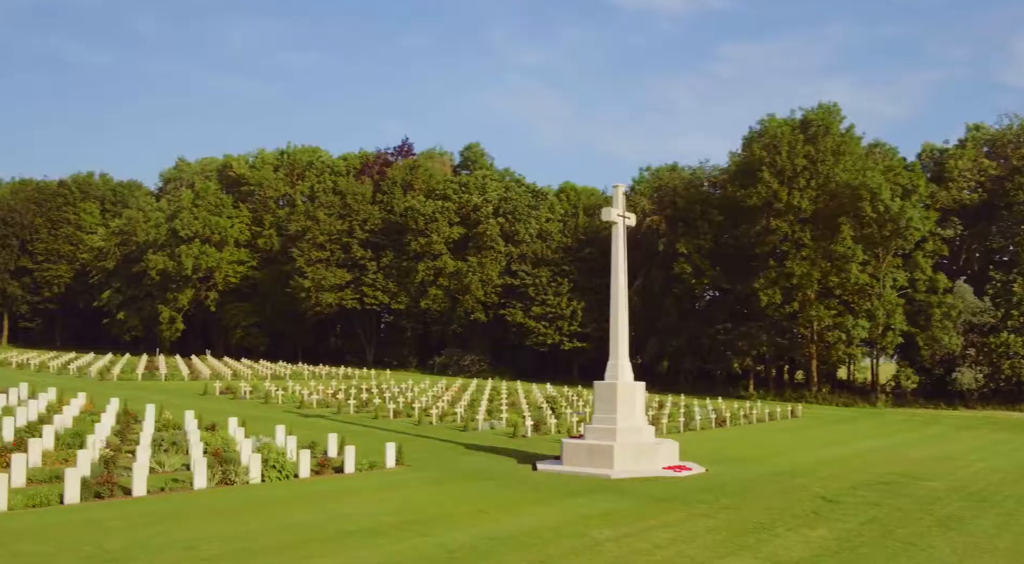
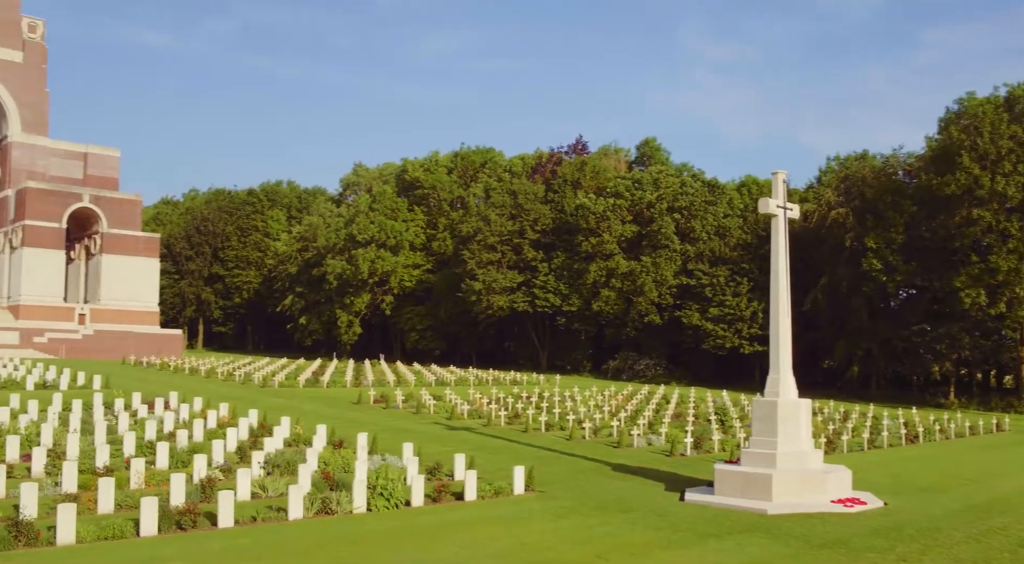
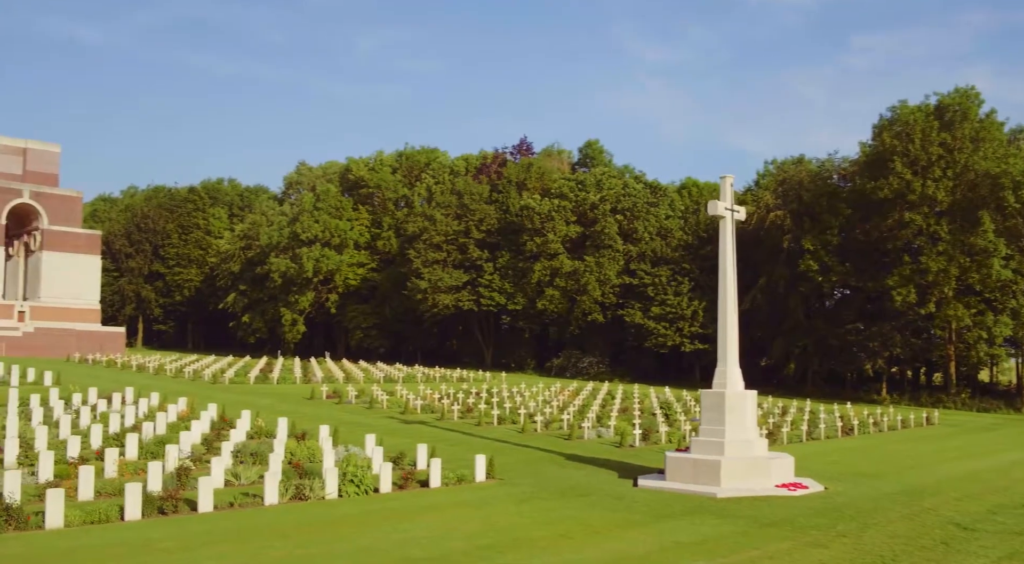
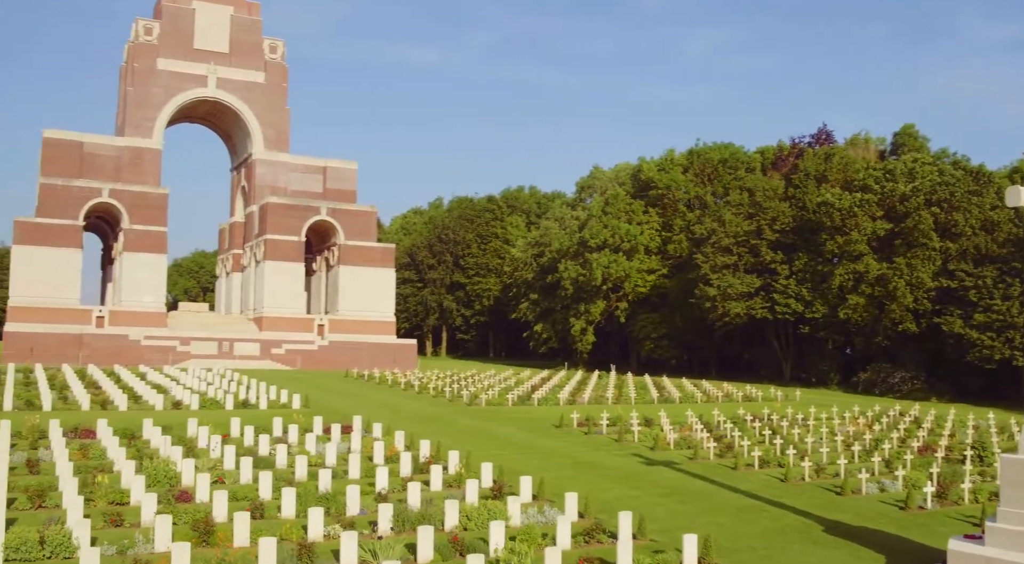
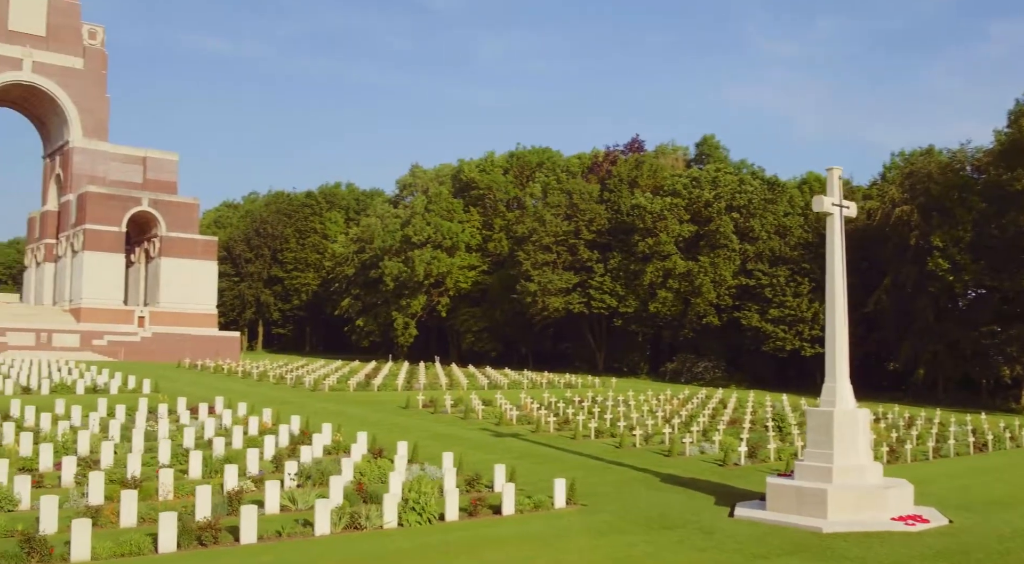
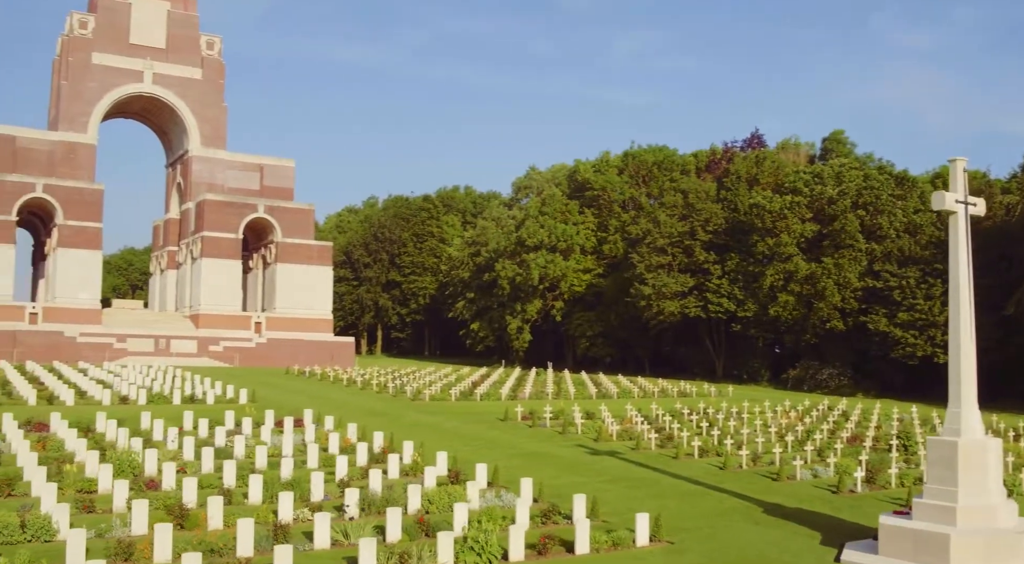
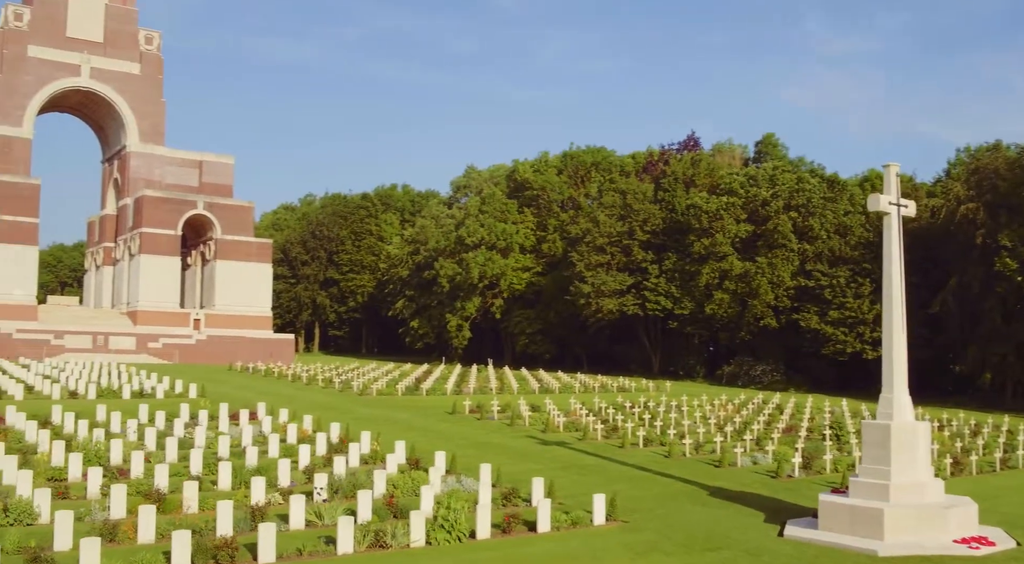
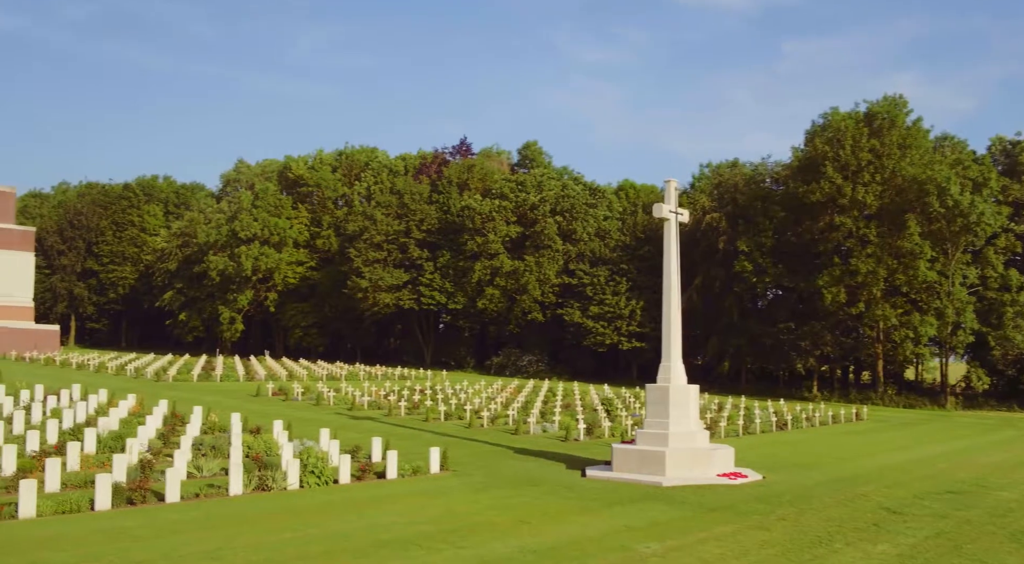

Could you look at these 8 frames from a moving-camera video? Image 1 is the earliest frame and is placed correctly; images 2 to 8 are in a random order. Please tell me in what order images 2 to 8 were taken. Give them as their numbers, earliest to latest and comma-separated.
8, 3, 2, 5, 7, 6, 4
